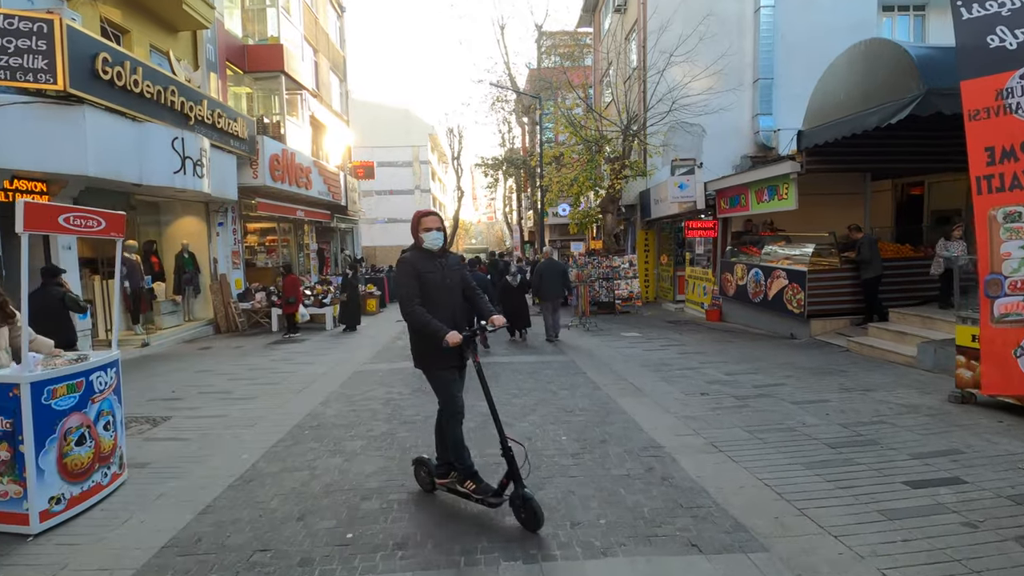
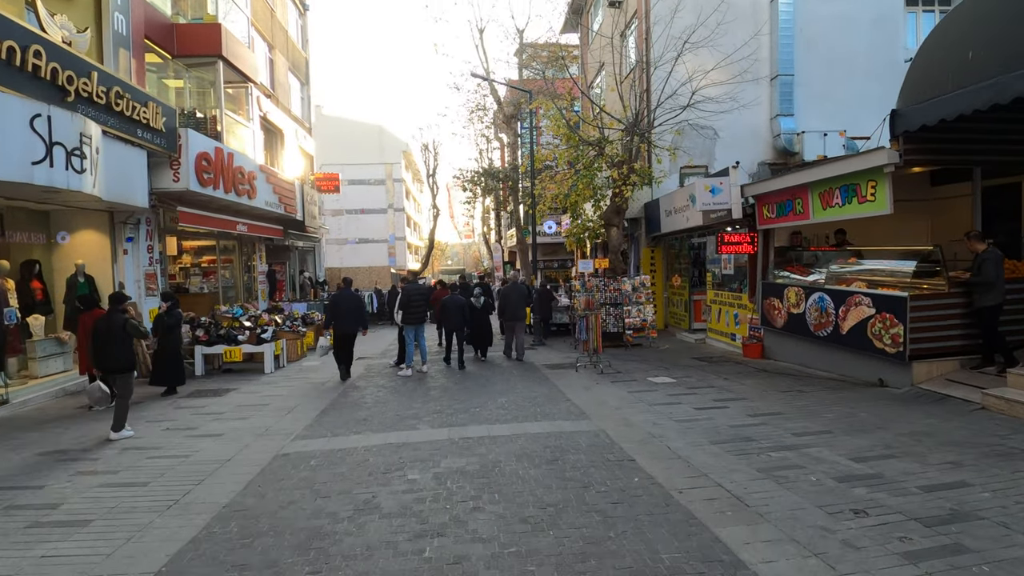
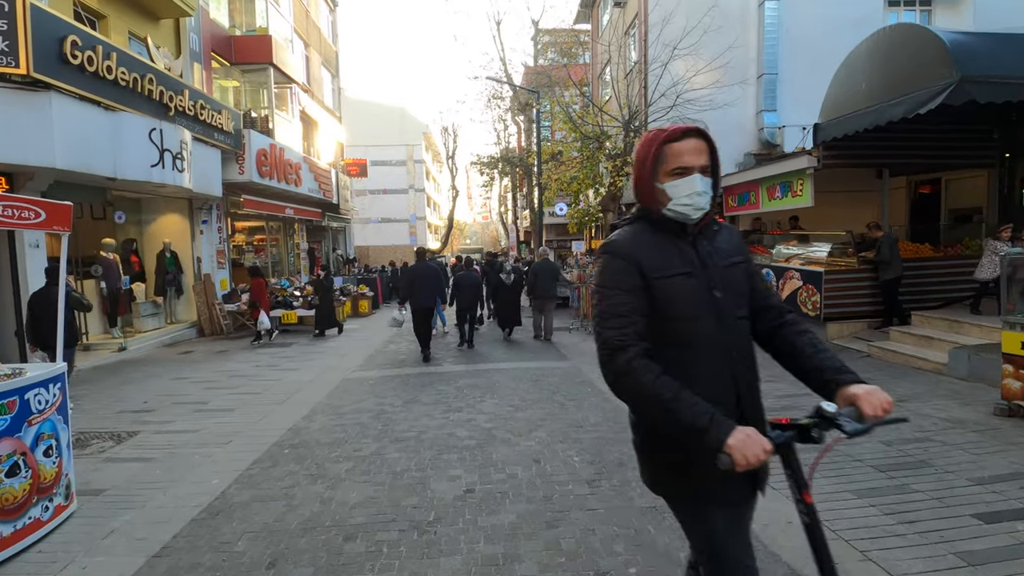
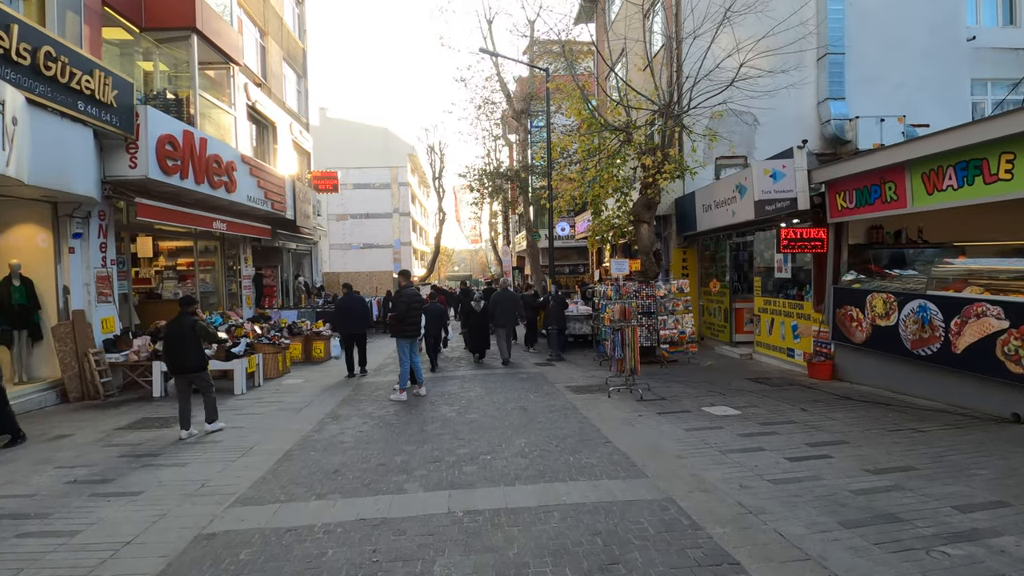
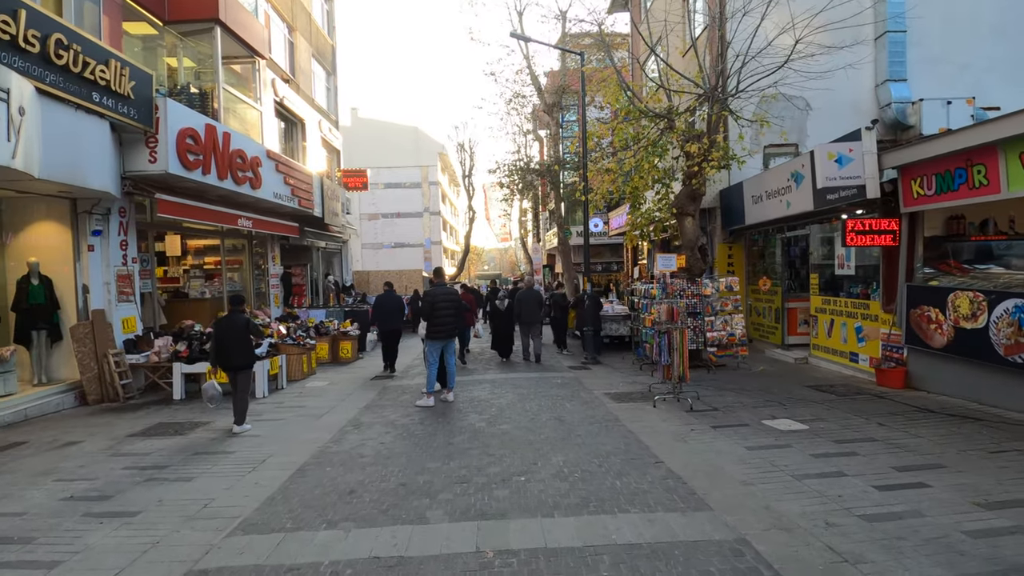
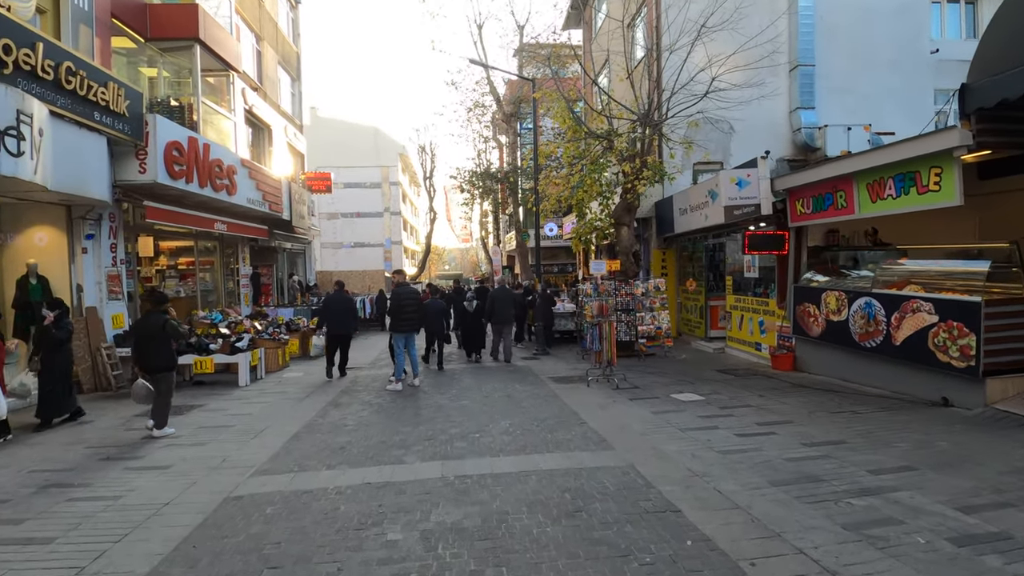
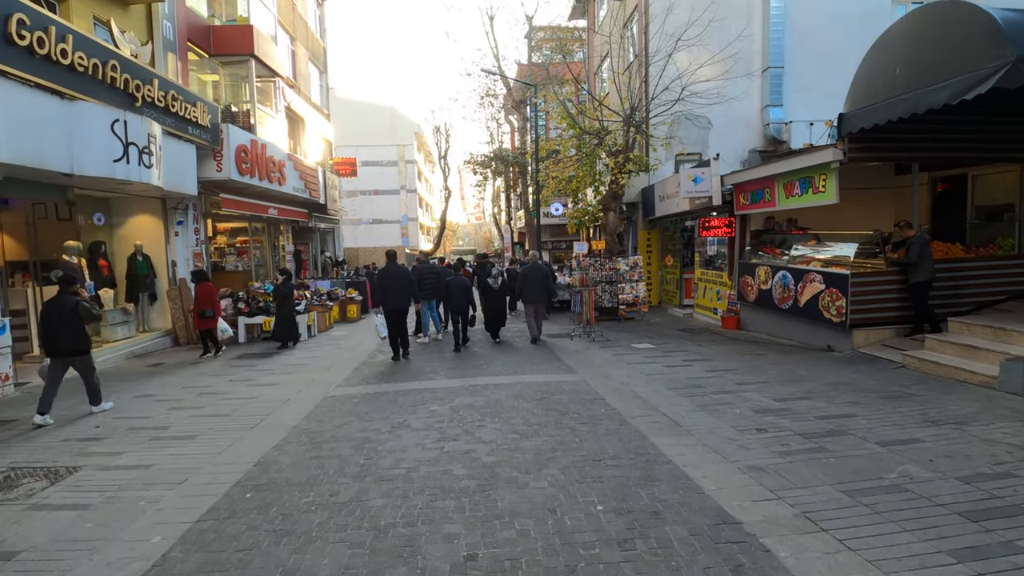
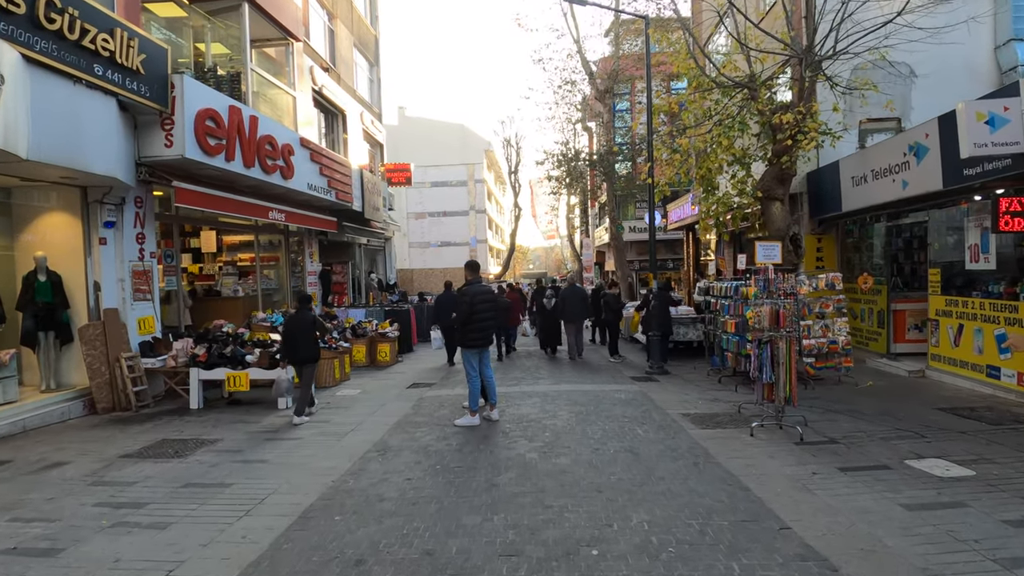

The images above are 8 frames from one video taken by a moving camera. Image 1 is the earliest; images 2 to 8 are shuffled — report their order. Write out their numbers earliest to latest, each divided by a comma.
3, 7, 2, 6, 4, 5, 8
